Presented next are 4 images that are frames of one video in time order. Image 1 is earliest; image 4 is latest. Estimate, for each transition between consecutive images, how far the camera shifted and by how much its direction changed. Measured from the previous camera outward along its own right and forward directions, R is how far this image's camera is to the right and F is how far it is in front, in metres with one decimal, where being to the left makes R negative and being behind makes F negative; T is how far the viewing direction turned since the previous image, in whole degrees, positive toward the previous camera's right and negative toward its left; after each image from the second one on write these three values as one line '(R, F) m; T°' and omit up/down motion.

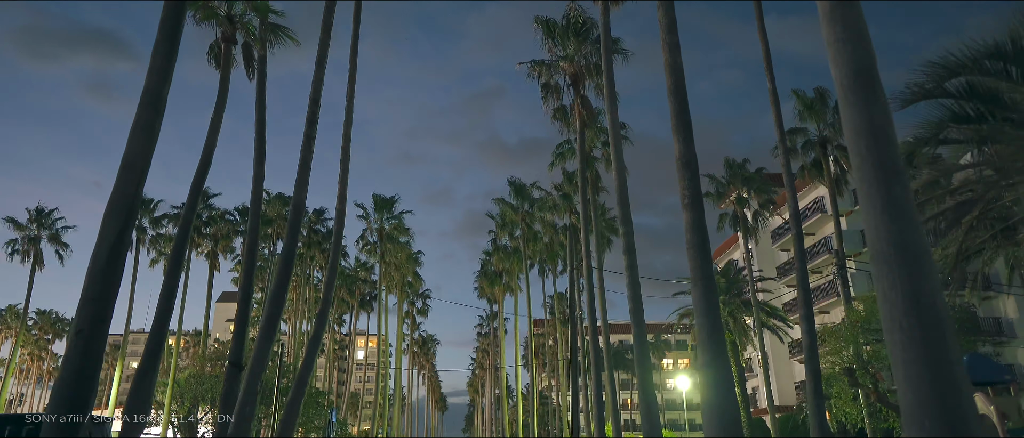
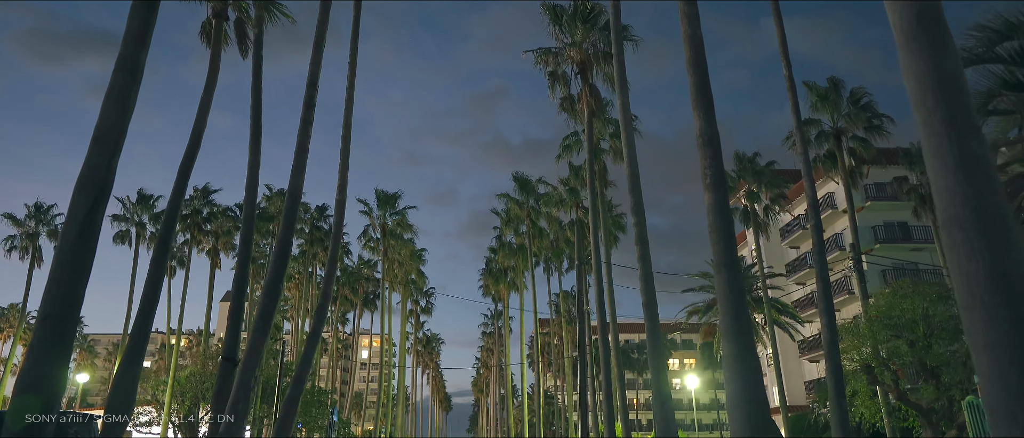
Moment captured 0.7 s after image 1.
(-0.1, +0.7) m; 0°
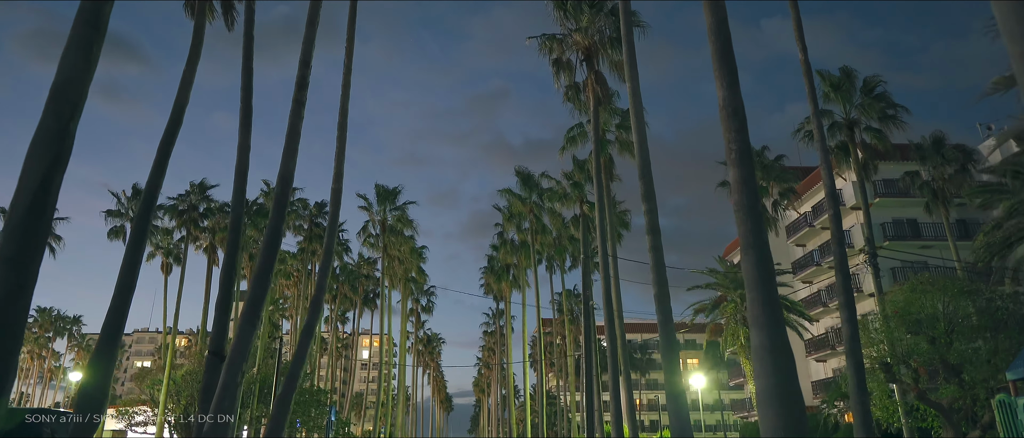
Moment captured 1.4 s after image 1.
(-0.1, +0.8) m; 0°
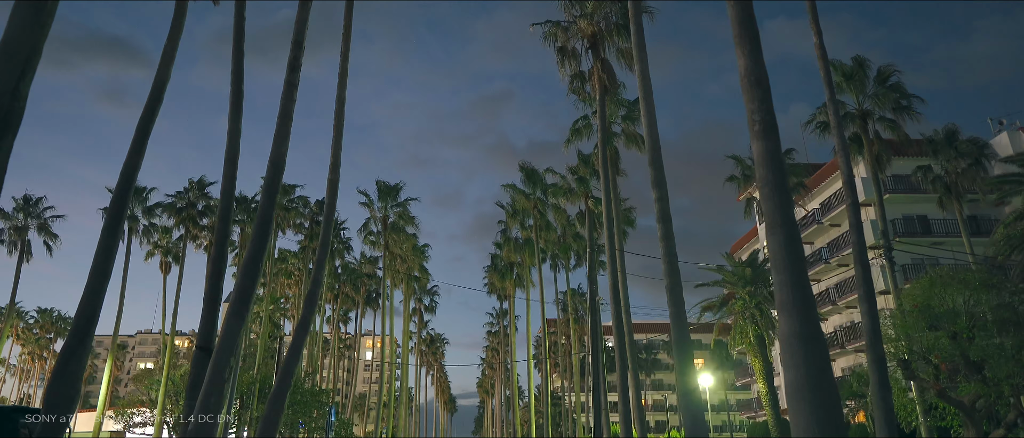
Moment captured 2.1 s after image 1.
(0.0, +0.7) m; 0°
